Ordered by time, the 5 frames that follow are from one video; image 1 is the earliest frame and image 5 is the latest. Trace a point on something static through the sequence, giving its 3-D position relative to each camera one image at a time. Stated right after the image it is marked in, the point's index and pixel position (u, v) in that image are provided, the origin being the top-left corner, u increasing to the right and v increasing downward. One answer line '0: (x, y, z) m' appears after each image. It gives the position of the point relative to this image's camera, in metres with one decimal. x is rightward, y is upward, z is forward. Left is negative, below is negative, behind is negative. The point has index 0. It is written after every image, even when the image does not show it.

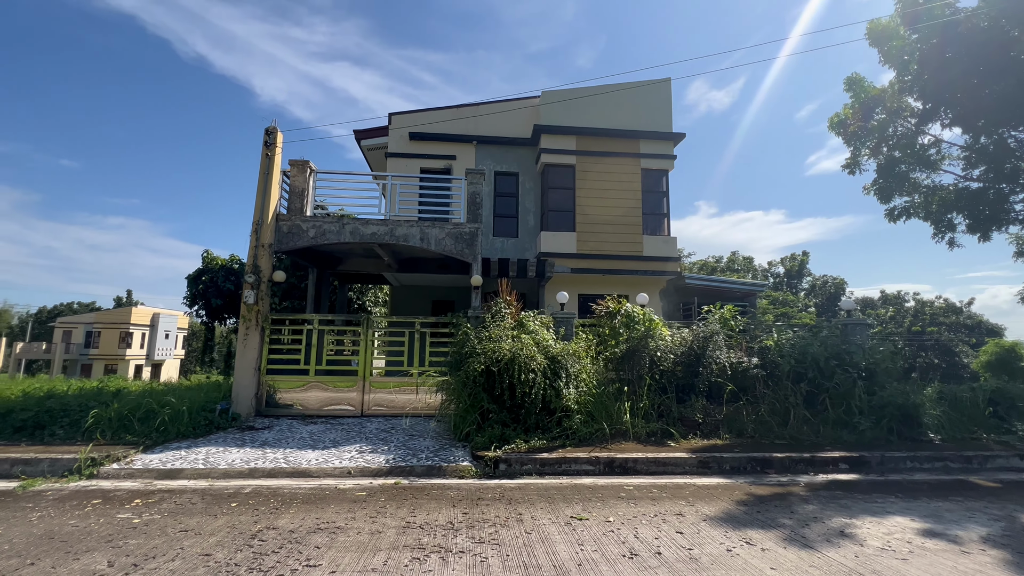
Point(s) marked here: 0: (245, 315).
0: (-4.8, -0.5, +8.1) m
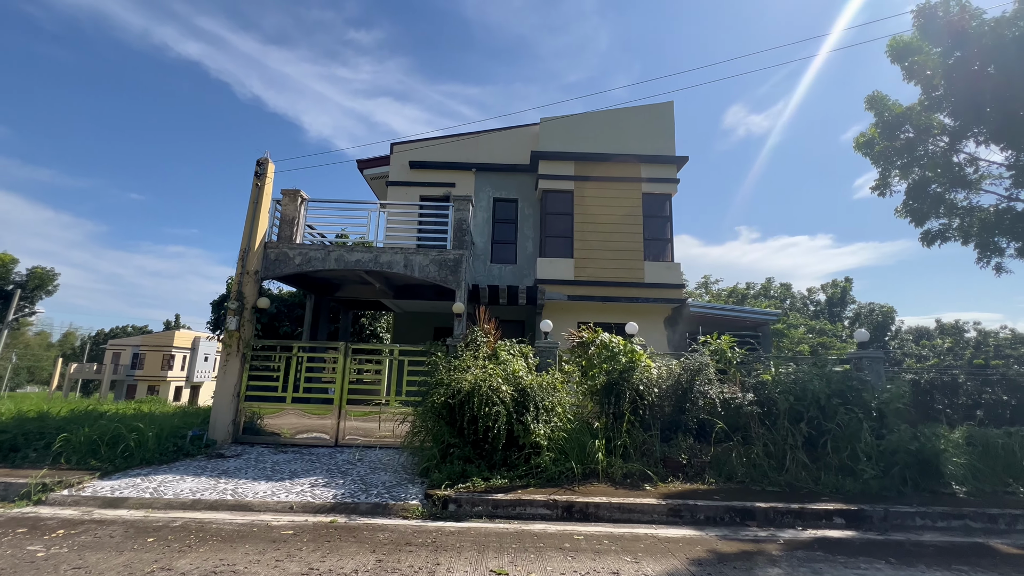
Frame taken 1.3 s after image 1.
0: (-5.2, -1.0, +8.2) m
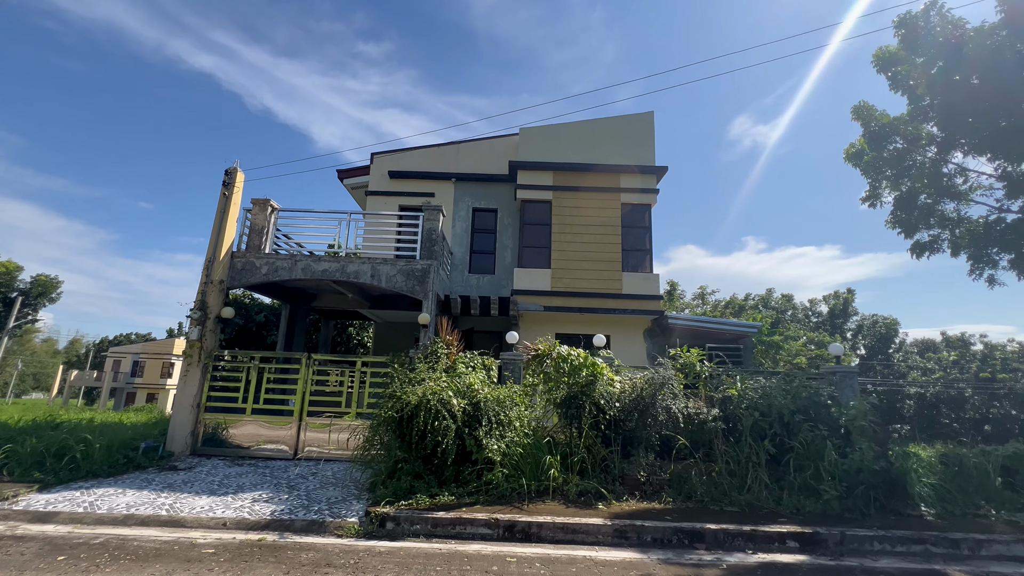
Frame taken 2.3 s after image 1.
0: (-5.8, -1.1, +8.1) m
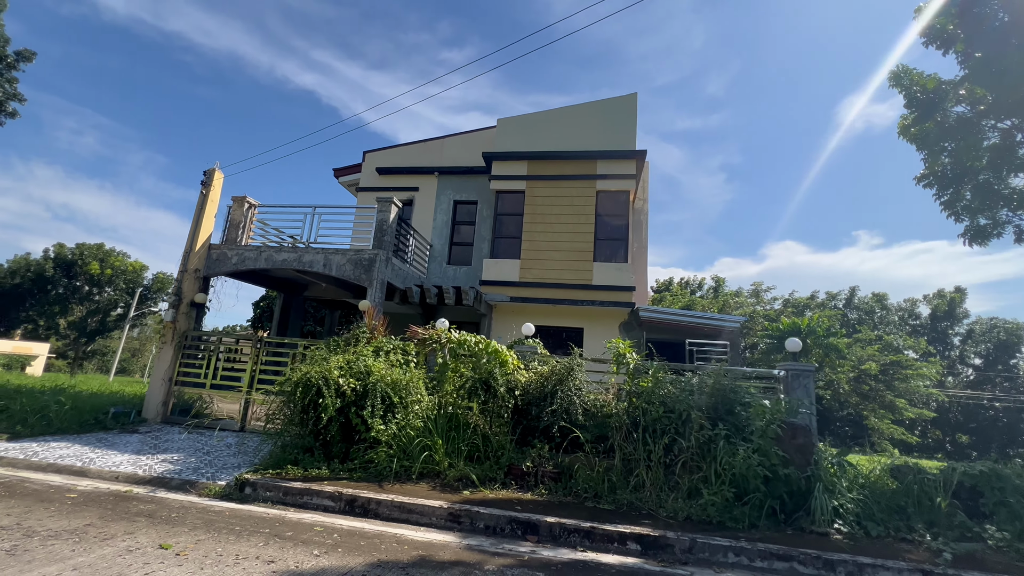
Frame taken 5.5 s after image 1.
0: (-7.1, -0.9, +9.2) m
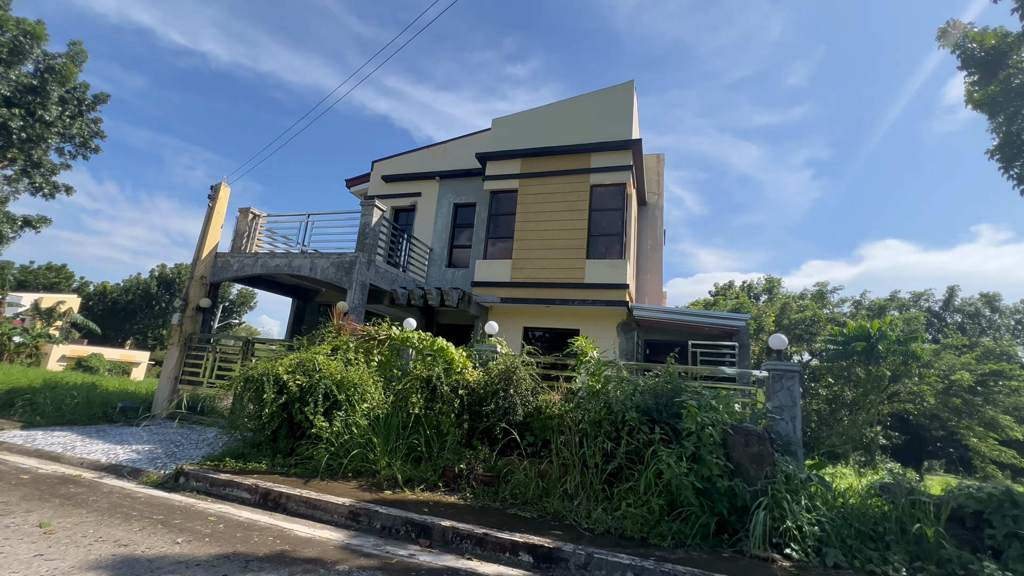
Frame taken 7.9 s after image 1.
0: (-7.5, -1.0, +10.0) m
